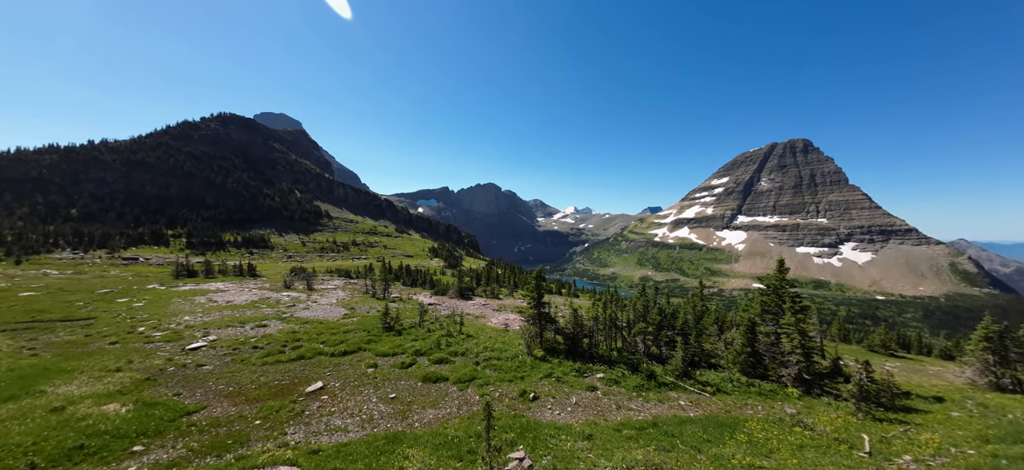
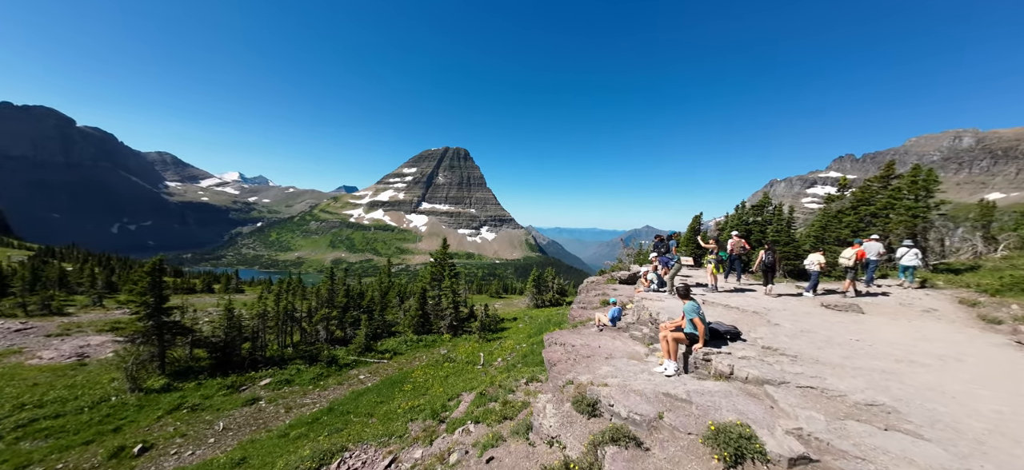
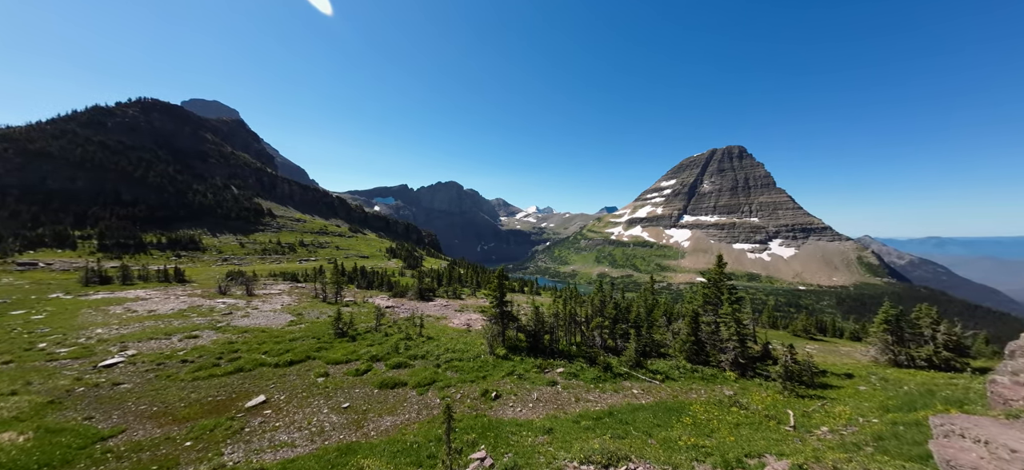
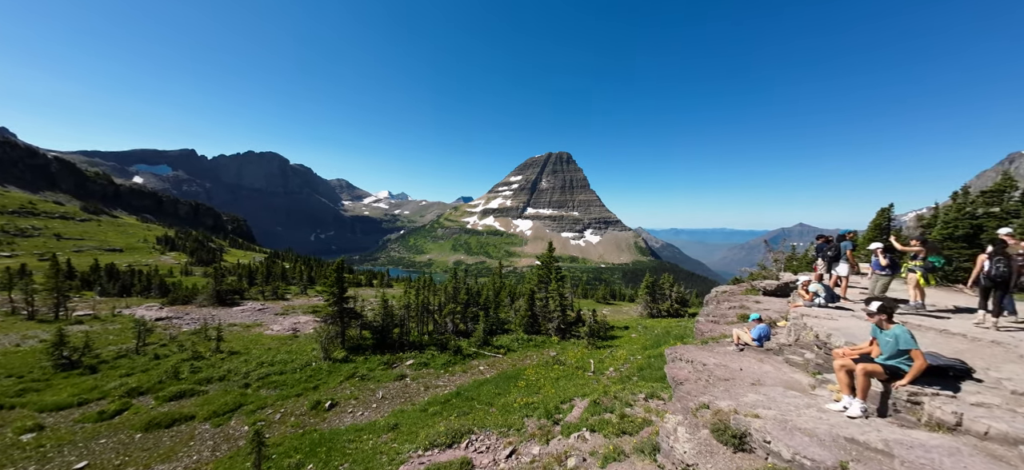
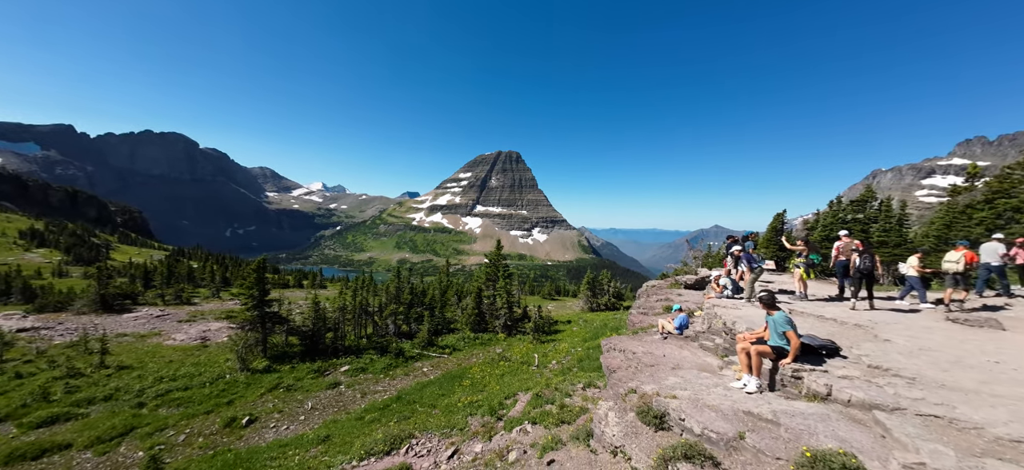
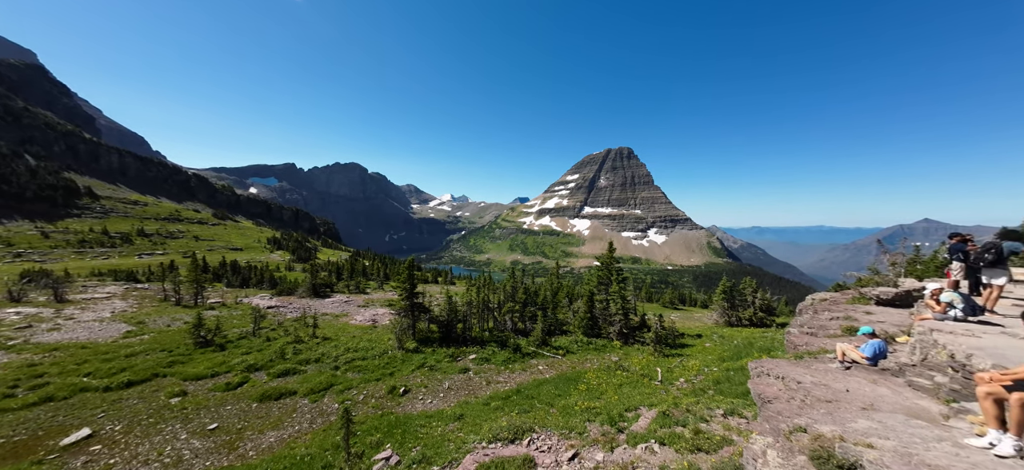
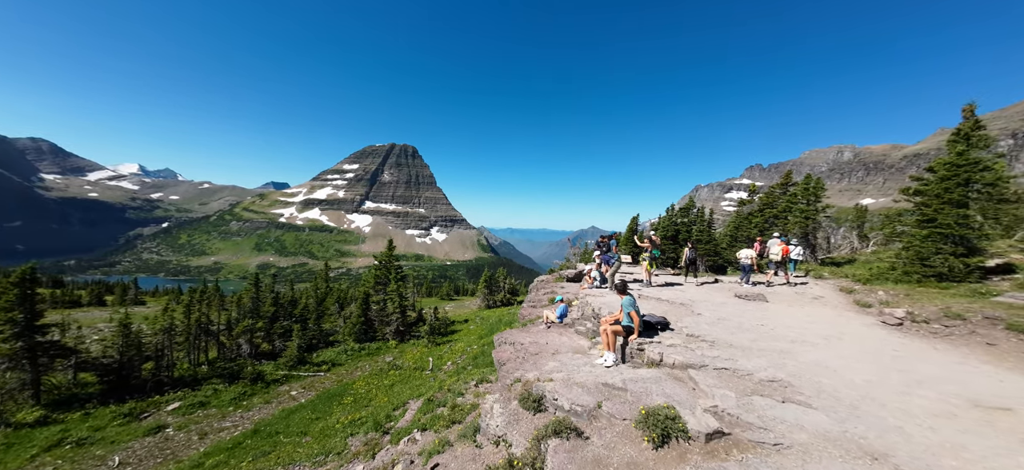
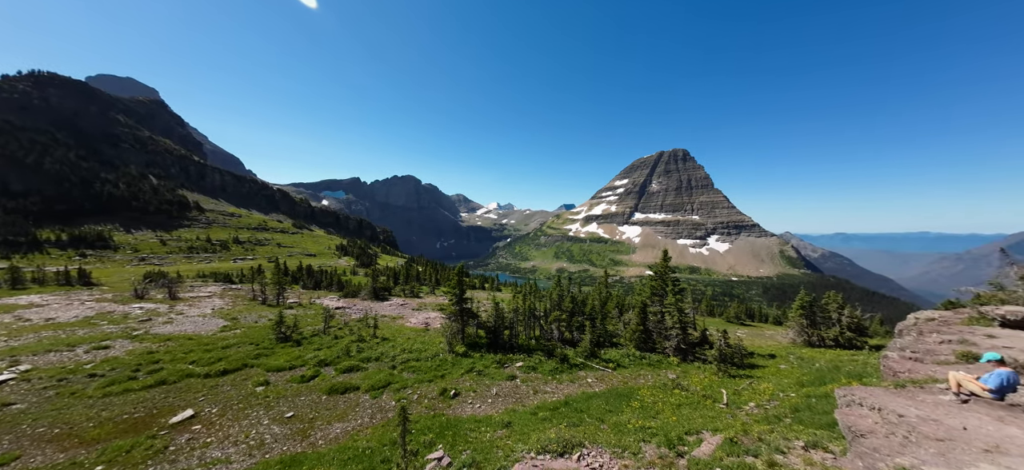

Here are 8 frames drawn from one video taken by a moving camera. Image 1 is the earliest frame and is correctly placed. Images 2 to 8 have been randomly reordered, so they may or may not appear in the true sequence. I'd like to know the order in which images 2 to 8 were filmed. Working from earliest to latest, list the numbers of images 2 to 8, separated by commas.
3, 8, 6, 4, 5, 2, 7
